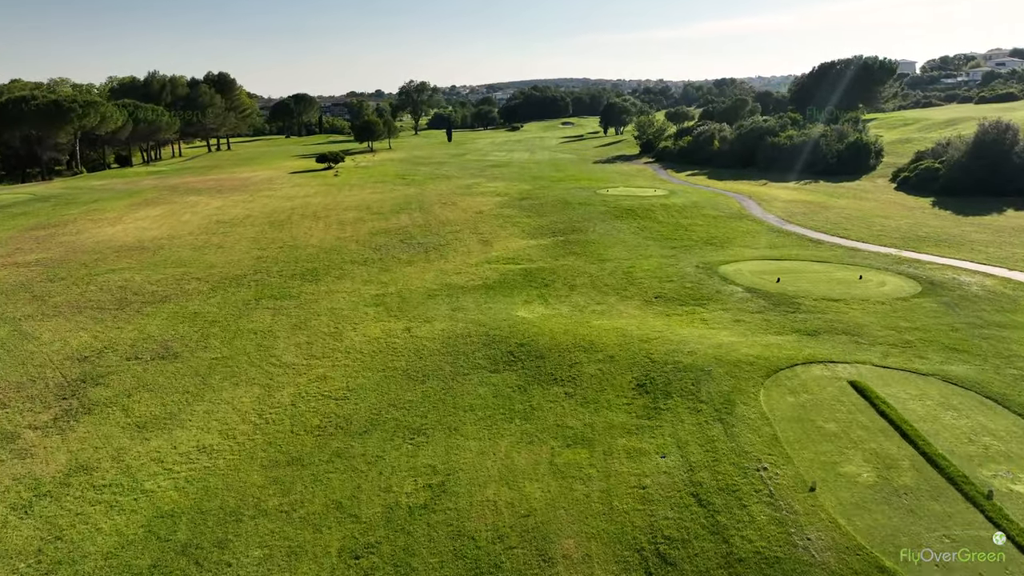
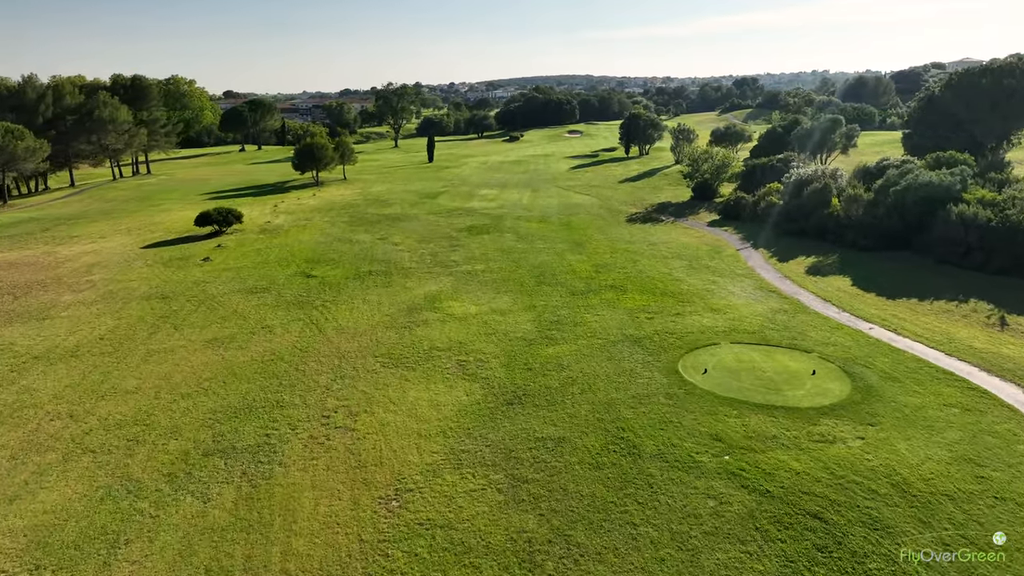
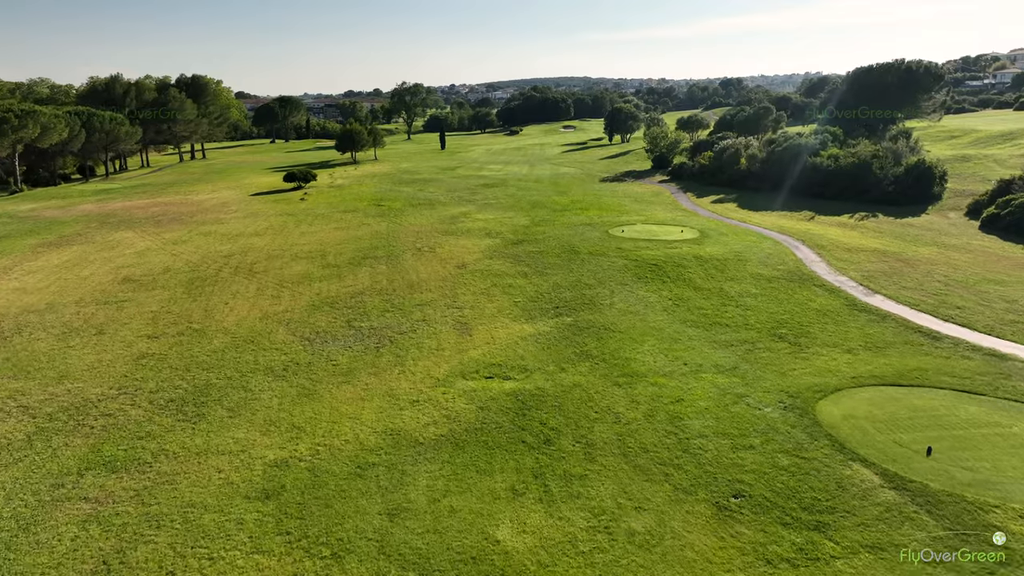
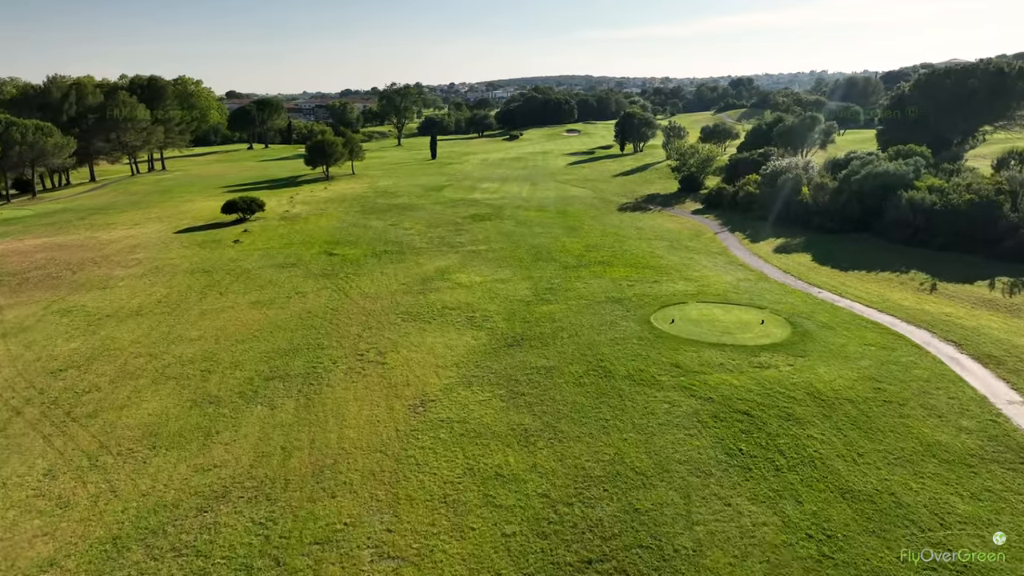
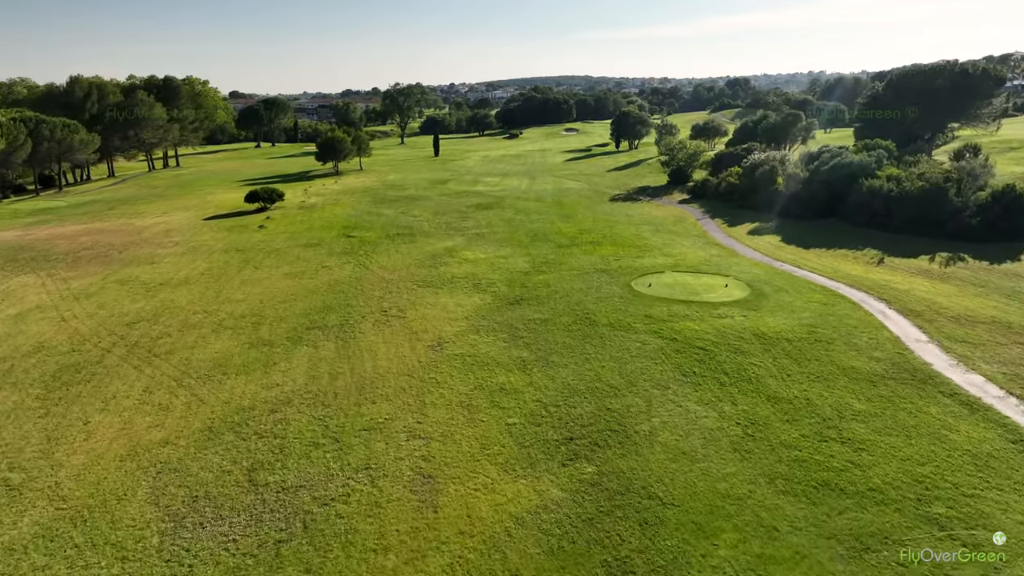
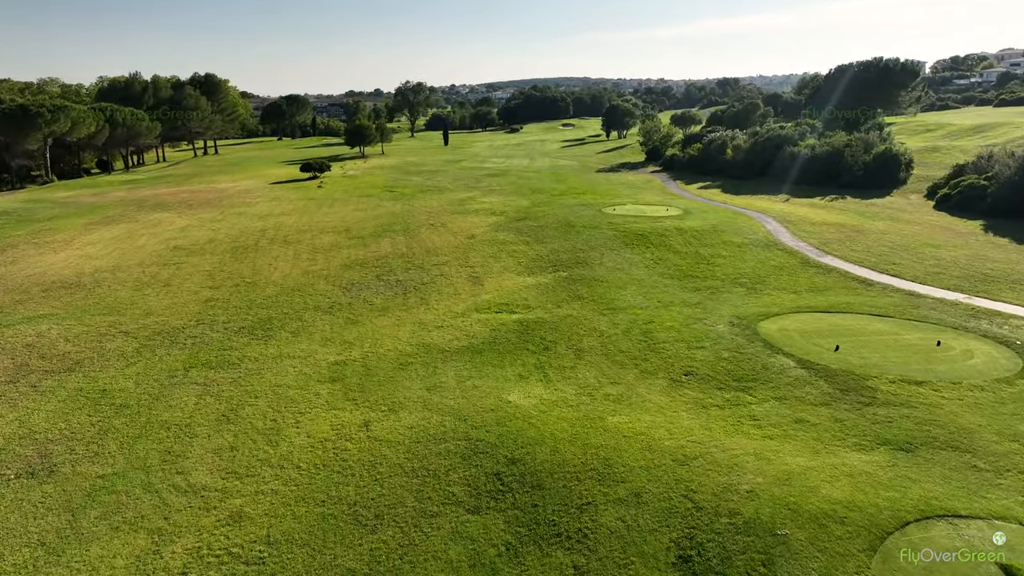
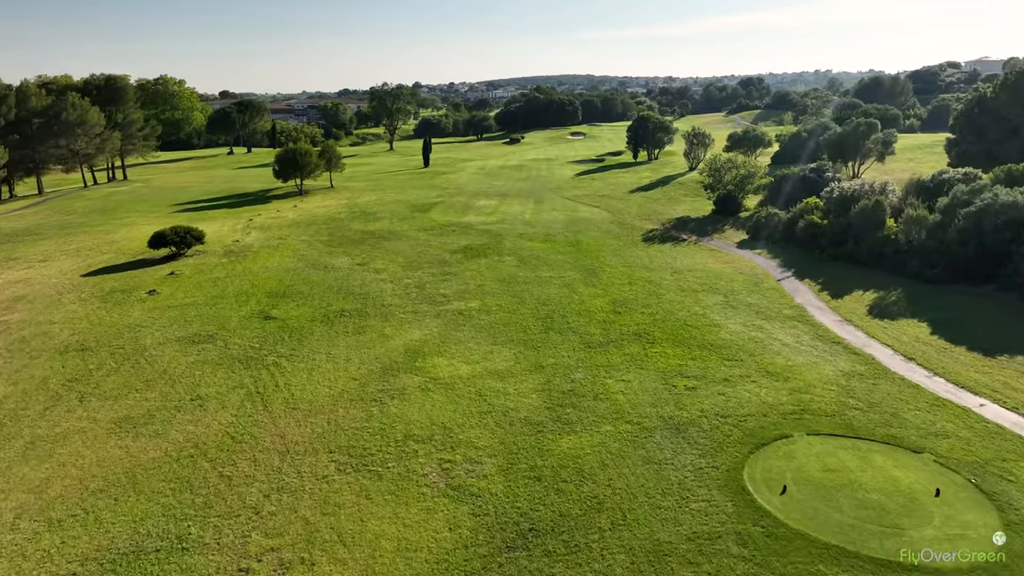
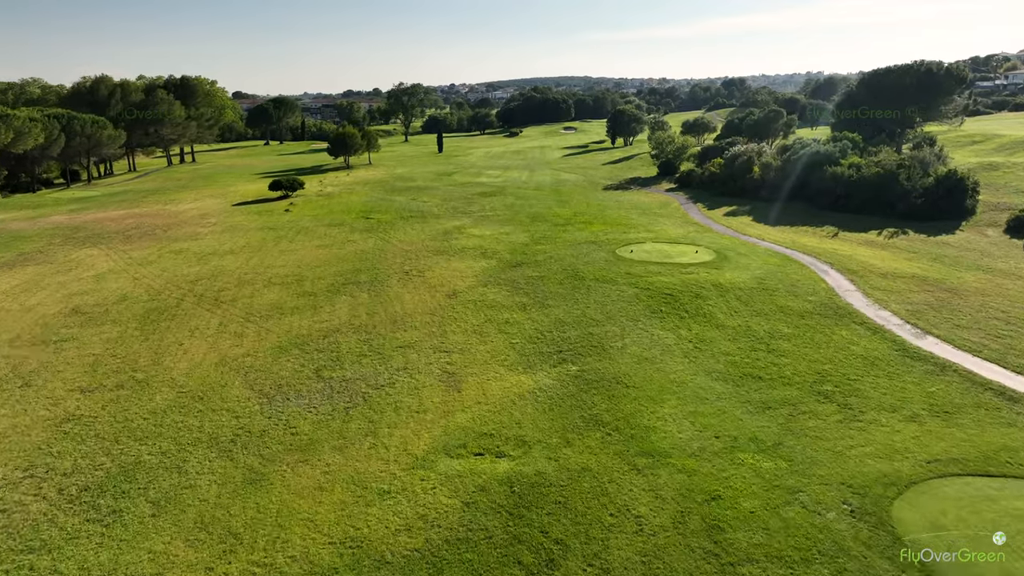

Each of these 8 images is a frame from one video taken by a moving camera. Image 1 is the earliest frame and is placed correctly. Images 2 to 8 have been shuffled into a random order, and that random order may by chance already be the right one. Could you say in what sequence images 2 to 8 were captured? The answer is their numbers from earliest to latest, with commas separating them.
6, 3, 8, 5, 4, 2, 7
